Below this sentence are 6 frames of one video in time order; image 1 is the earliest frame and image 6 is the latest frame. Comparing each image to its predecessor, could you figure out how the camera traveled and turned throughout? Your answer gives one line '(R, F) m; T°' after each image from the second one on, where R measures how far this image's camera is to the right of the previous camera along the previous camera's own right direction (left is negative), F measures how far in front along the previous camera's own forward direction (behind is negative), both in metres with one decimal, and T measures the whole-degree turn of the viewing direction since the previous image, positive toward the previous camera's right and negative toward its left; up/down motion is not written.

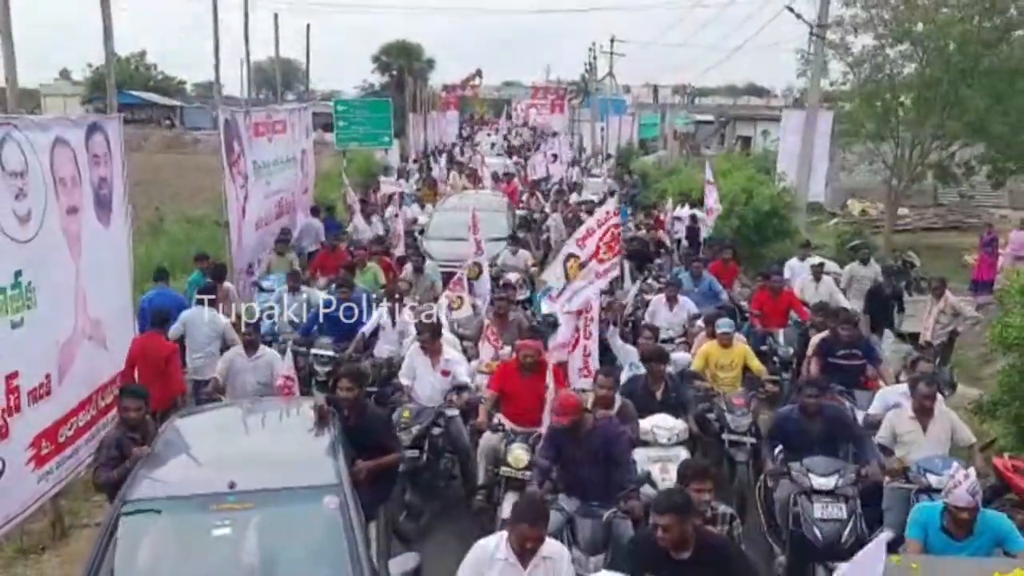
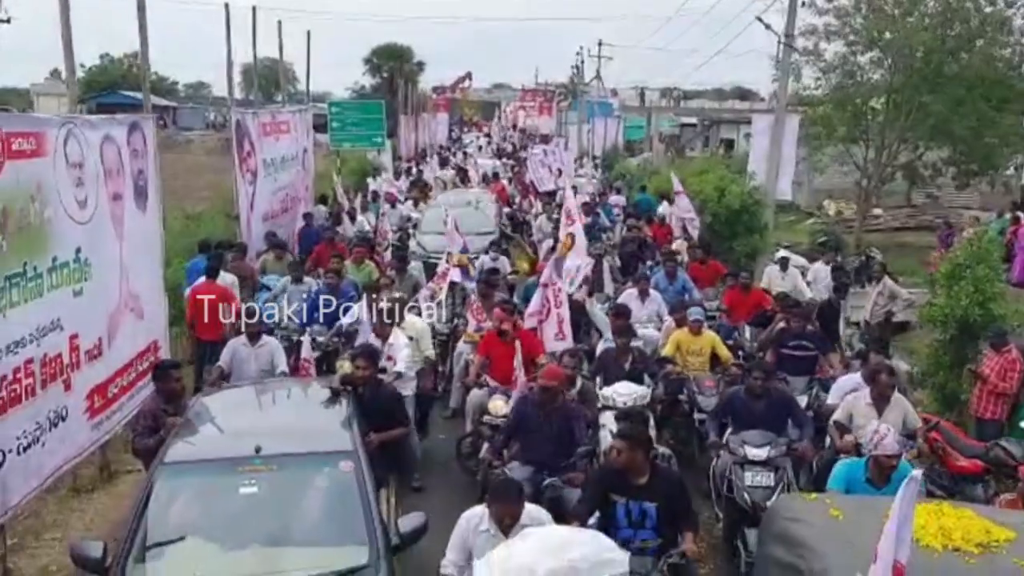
(0.0, -1.3) m; +1°
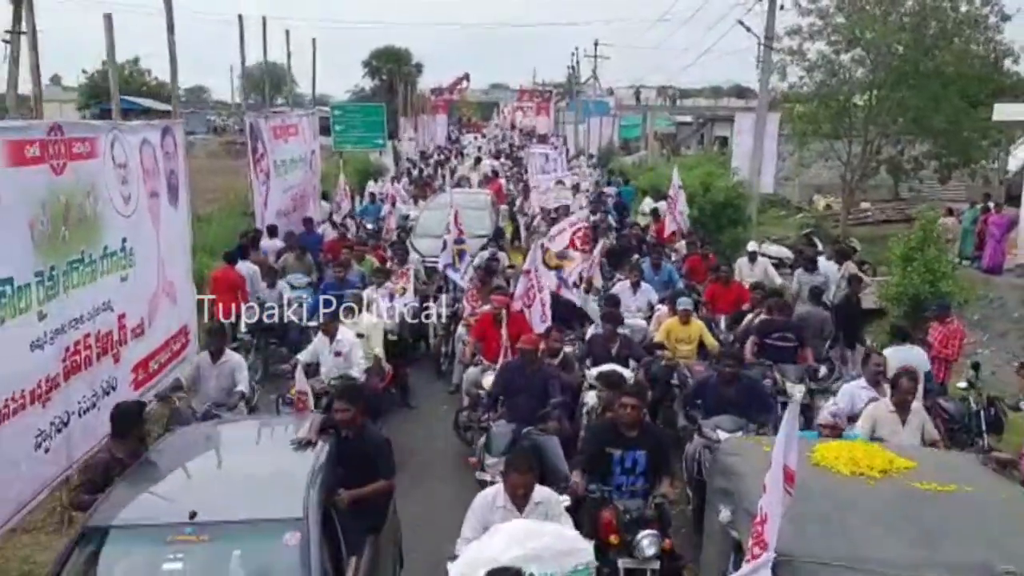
(0.0, -1.1) m; 0°
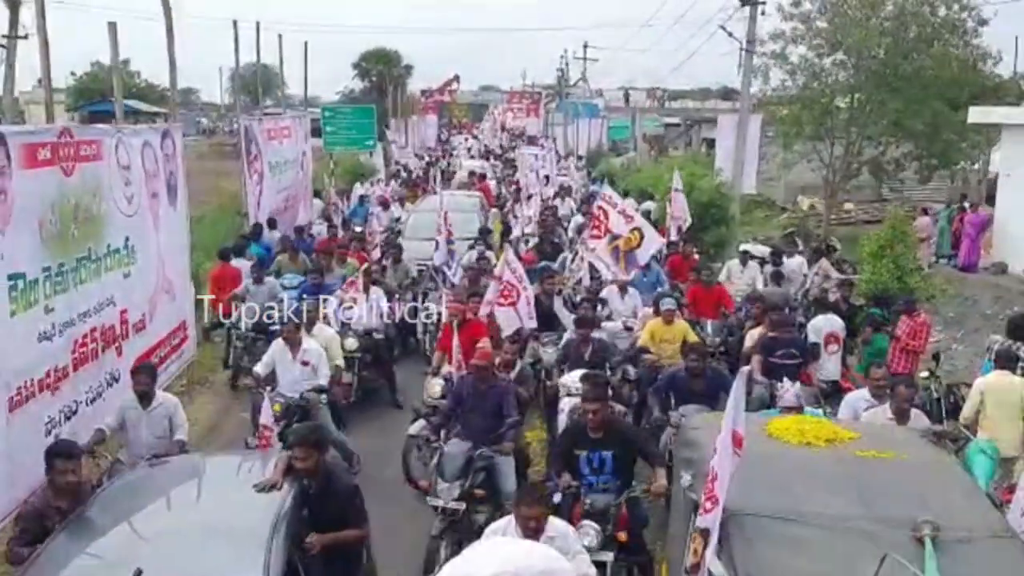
(0.0, -0.5) m; 0°
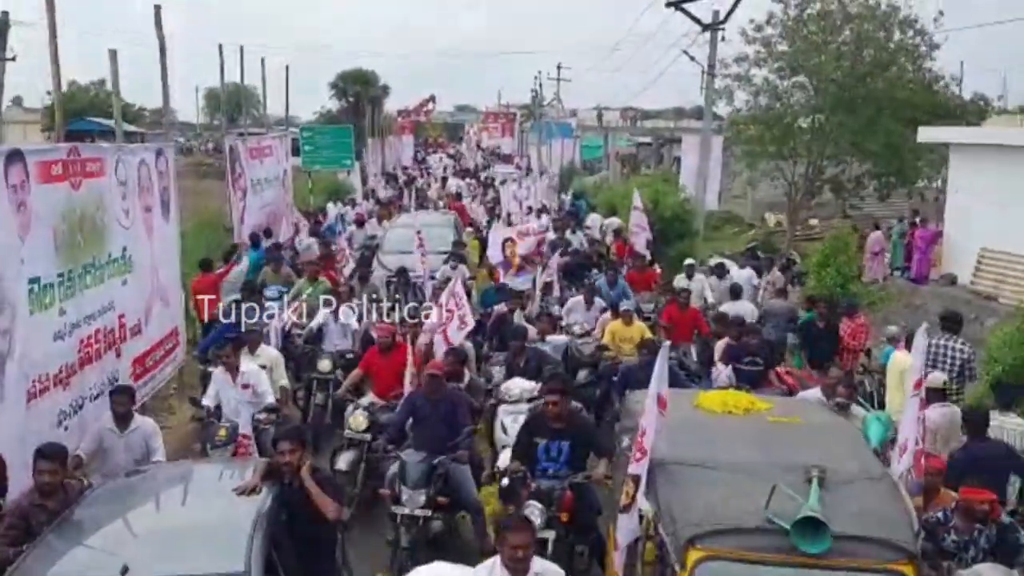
(+0.1, -0.9) m; +1°
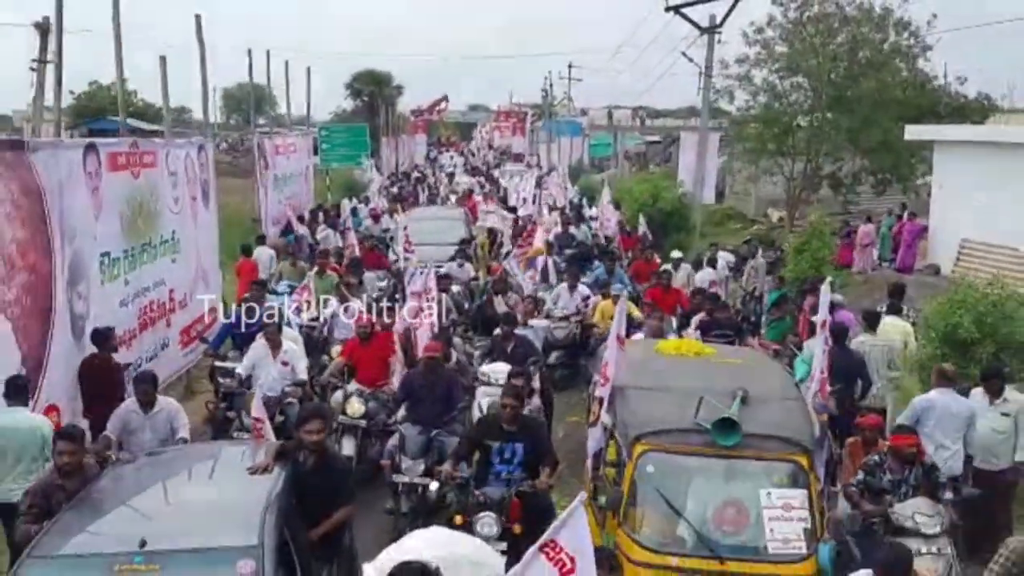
(+0.1, -1.4) m; -1°
